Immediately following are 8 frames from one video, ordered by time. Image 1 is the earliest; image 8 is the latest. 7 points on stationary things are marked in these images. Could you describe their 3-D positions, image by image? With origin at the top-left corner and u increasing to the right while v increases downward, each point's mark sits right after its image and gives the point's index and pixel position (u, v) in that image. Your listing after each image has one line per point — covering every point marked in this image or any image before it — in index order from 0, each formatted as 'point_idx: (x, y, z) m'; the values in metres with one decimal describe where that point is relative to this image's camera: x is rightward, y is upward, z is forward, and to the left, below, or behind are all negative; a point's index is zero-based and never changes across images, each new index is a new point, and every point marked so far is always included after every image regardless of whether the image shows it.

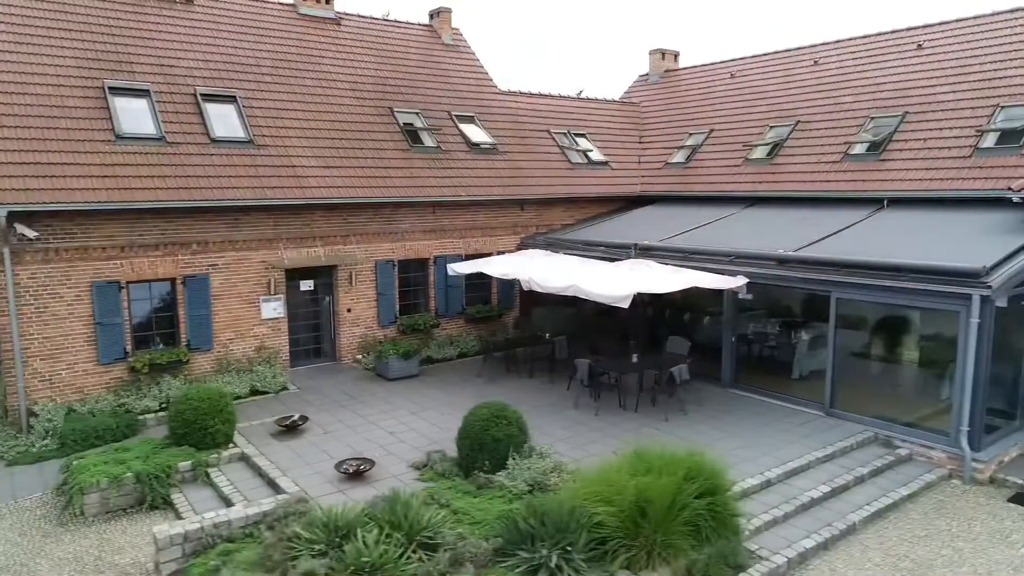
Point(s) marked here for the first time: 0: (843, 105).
0: (+7.9, +4.4, +16.4) m
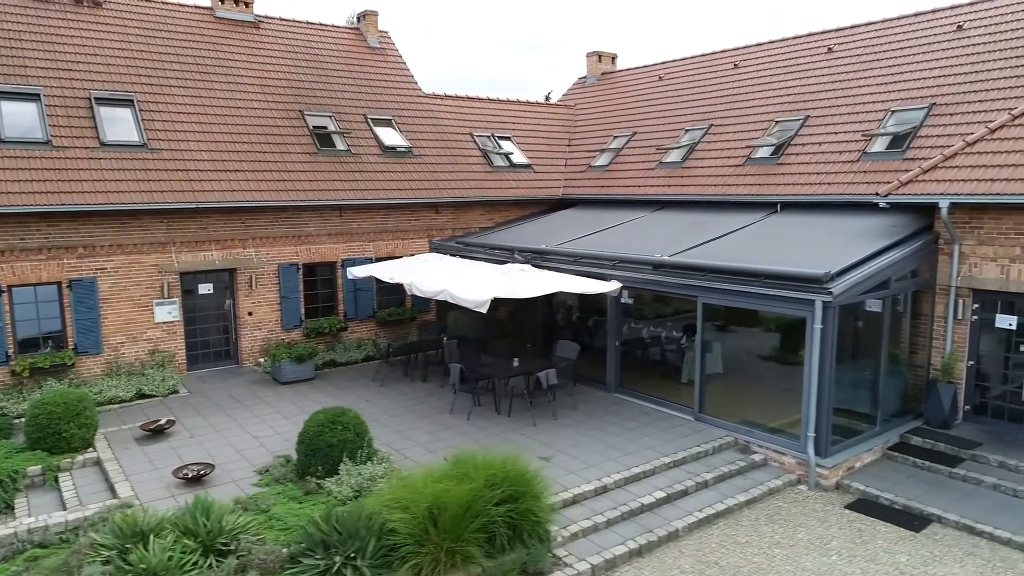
0: (+5.8, +4.3, +16.4) m
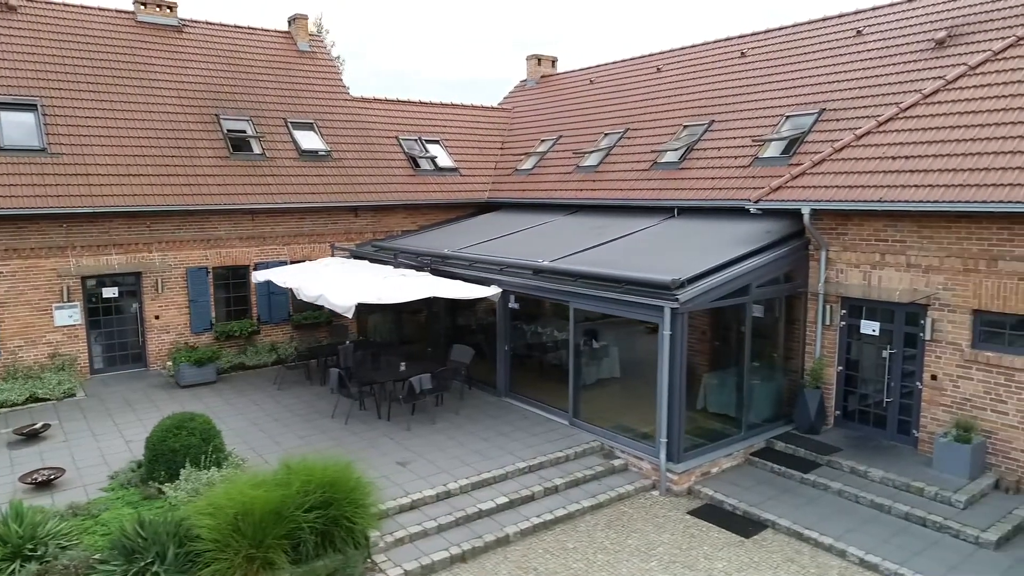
0: (+3.7, +4.2, +16.4) m
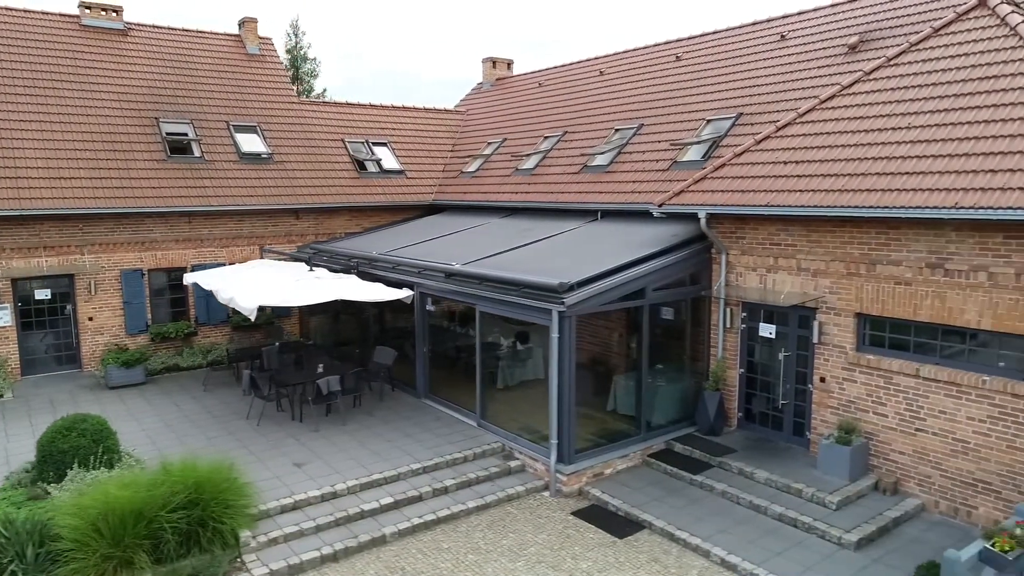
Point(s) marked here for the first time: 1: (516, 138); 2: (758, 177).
0: (+2.2, +4.2, +16.5) m
1: (+0.1, +4.1, +18.6) m
2: (+3.7, +1.7, +10.3) m
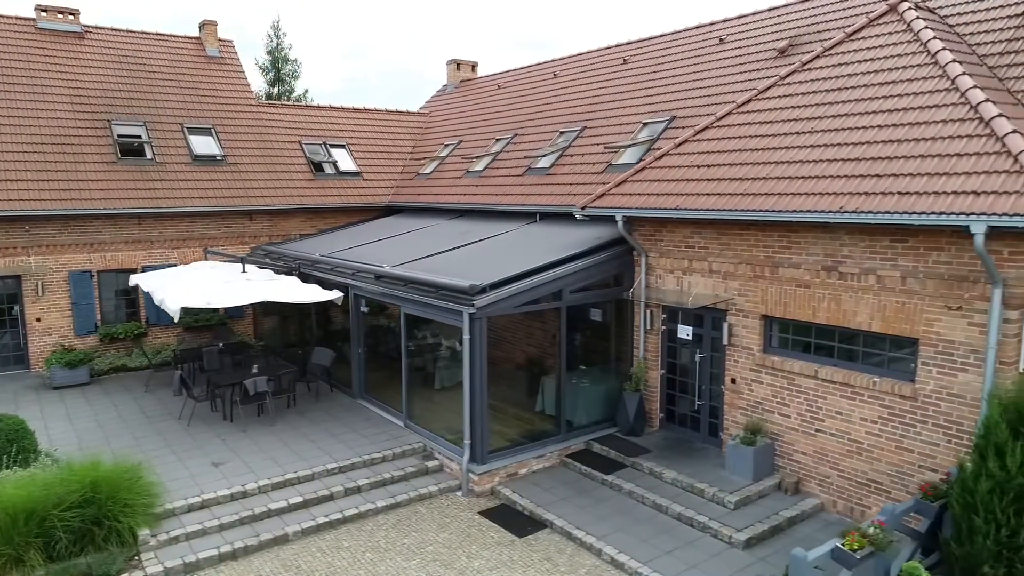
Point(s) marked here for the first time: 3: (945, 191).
0: (+0.9, +4.1, +16.6) m
1: (-1.1, +4.0, +18.7) m
2: (+2.5, +1.7, +10.4) m
3: (+4.6, +1.0, +7.3) m
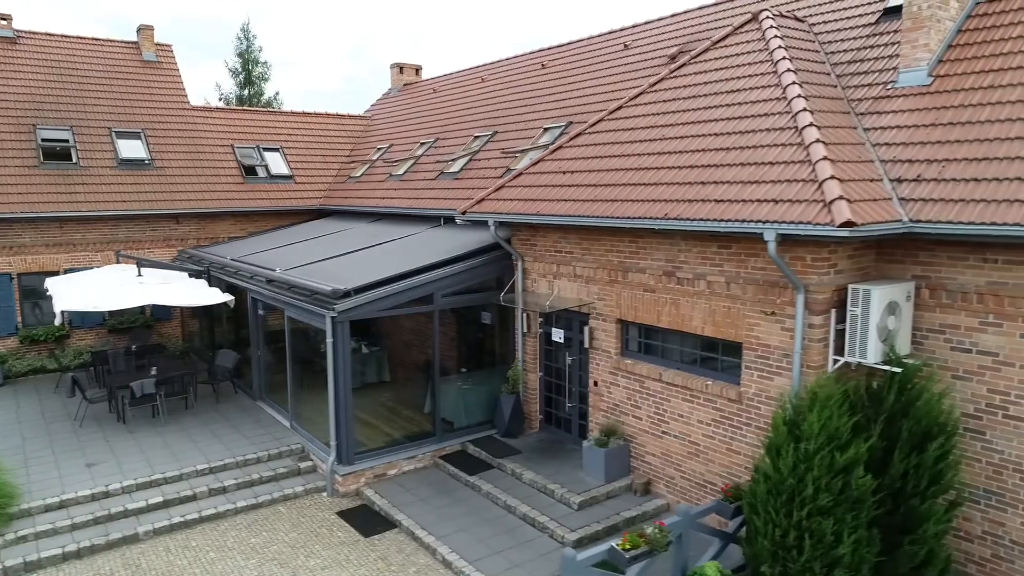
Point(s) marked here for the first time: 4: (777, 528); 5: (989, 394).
0: (-1.1, +4.1, +16.8) m
1: (-3.1, +4.0, +18.9) m
2: (+0.5, +1.6, +10.6) m
3: (+2.6, +1.0, +7.5) m
4: (+2.5, -2.3, +6.5) m
5: (+4.9, -1.1, +7.1) m
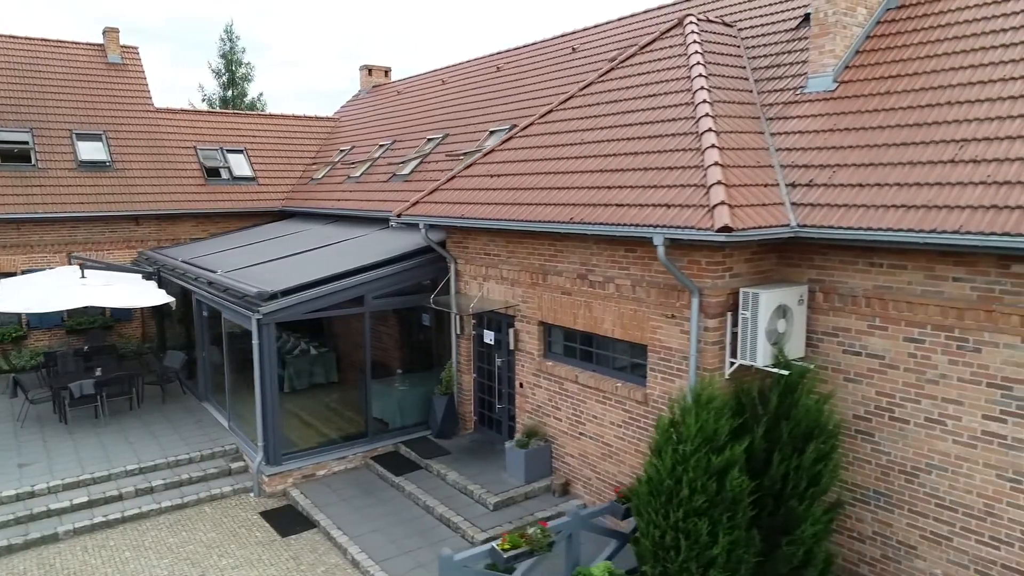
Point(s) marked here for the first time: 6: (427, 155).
0: (-2.2, +4.0, +16.9) m
1: (-4.2, +3.9, +19.0) m
2: (-0.7, +1.6, +10.7) m
3: (+1.5, +0.9, +7.6) m
4: (+1.4, -2.3, +6.5) m
5: (+3.8, -1.1, +7.2) m
6: (-1.9, +2.9, +15.1) m
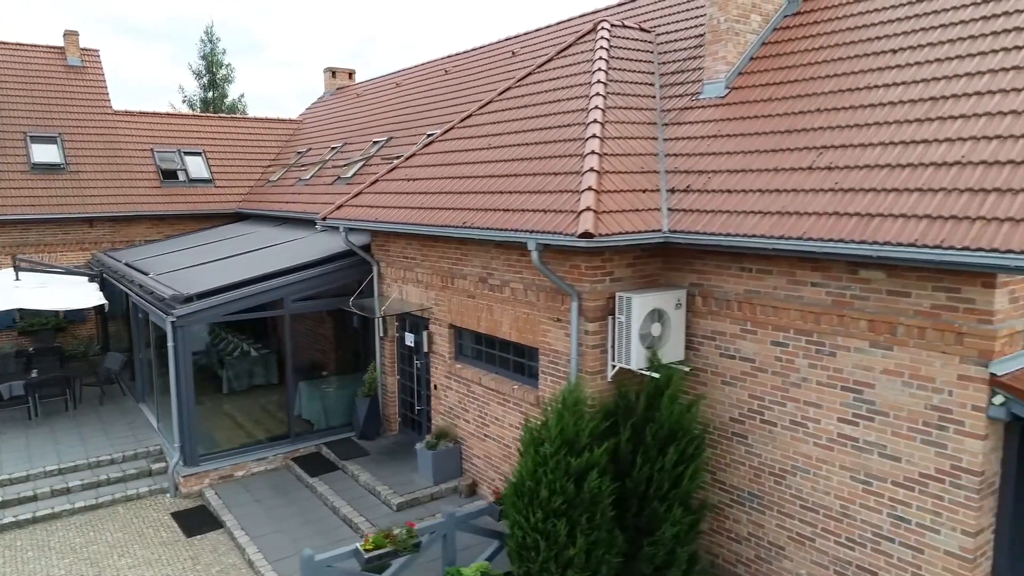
0: (-3.5, +4.0, +17.0) m
1: (-5.5, +3.9, +19.1) m
2: (-2.0, +1.5, +10.8) m
3: (+0.2, +0.9, +7.7) m
4: (+0.1, -2.4, +6.7) m
5: (+2.5, -1.2, +7.3) m
6: (-3.2, +2.9, +15.2) m
